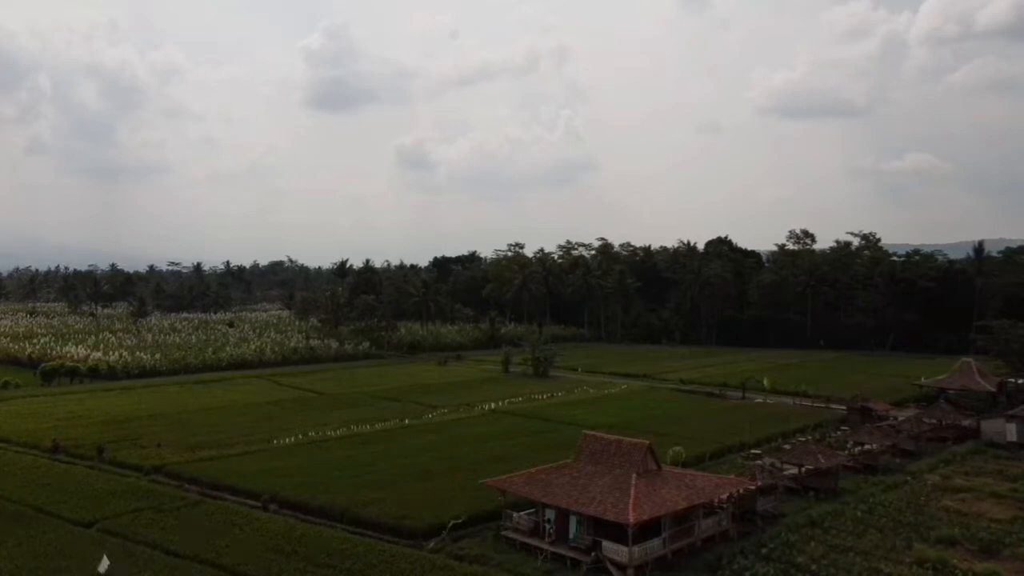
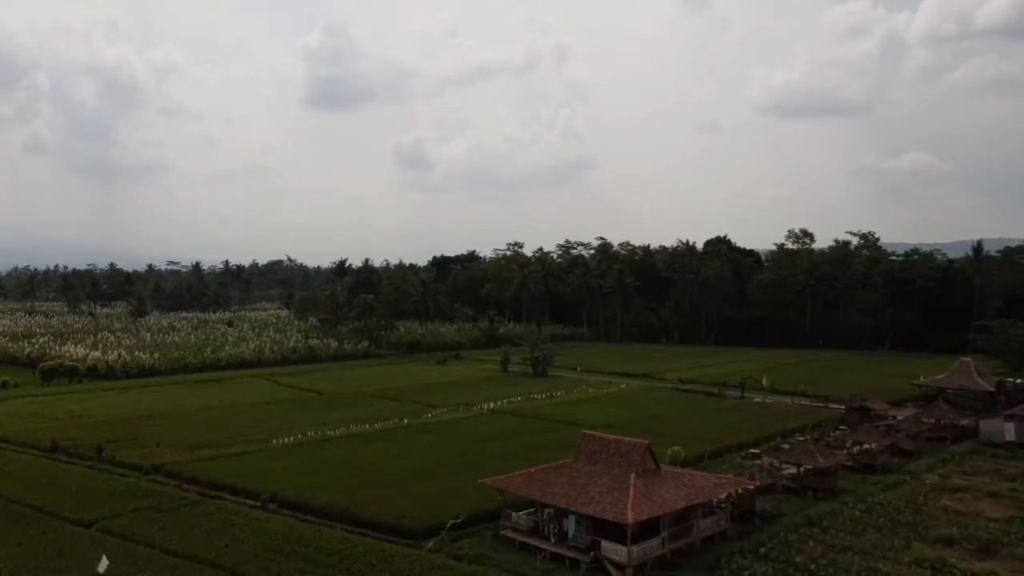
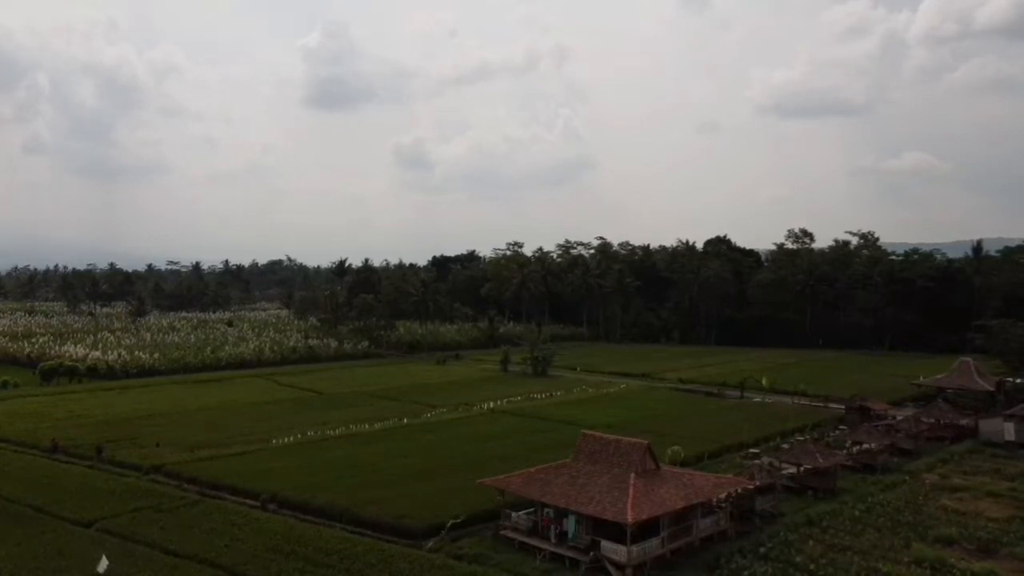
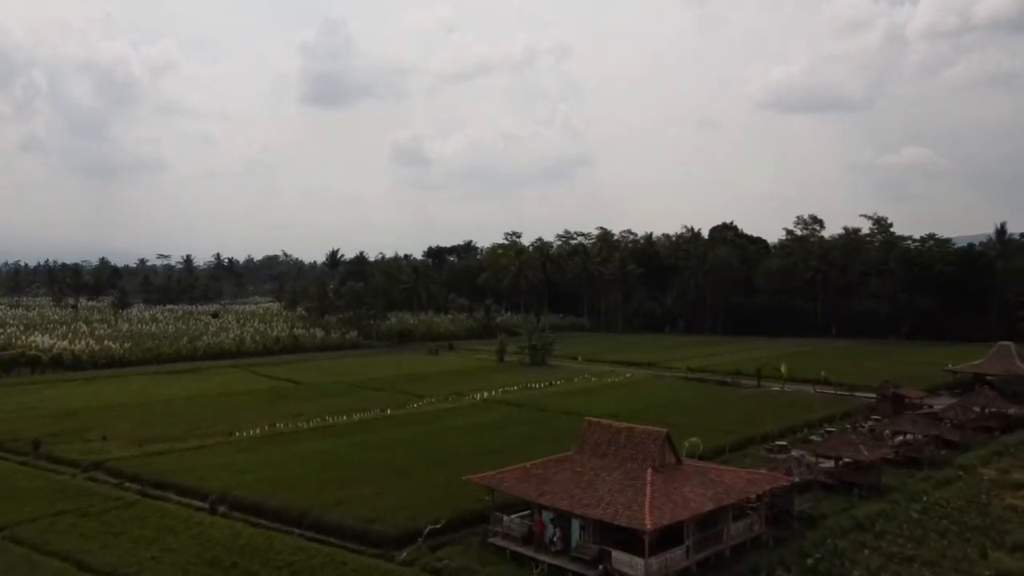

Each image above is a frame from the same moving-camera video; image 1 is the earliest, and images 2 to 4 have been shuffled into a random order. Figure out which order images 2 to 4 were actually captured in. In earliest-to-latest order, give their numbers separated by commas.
2, 3, 4
